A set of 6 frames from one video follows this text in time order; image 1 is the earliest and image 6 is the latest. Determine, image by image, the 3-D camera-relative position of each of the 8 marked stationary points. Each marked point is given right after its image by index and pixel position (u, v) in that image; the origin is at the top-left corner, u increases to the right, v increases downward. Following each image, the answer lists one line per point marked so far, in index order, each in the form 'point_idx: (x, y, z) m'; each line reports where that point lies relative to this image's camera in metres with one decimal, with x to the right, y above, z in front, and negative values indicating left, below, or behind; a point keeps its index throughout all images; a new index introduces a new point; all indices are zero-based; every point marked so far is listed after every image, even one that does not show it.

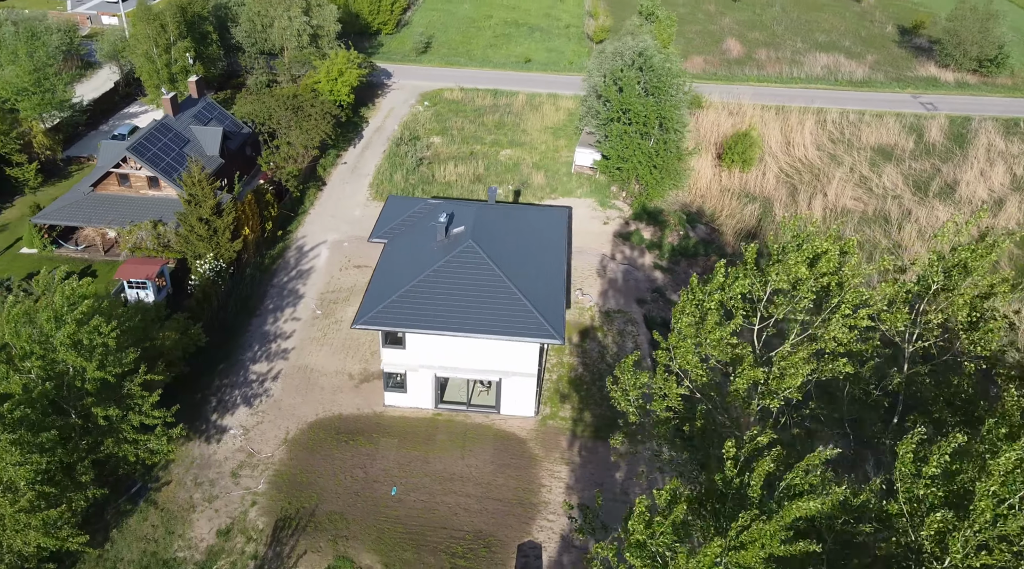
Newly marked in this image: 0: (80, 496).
0: (-10.0, -4.9, +17.9) m
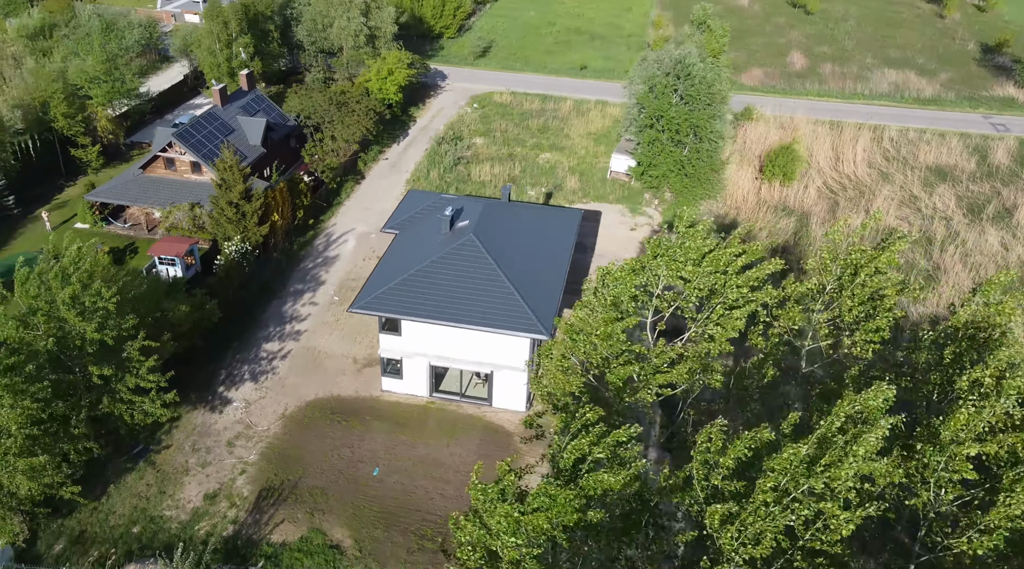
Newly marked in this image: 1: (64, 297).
0: (-11.0, -4.0, +19.3) m
1: (-11.2, -0.3, +19.6) m
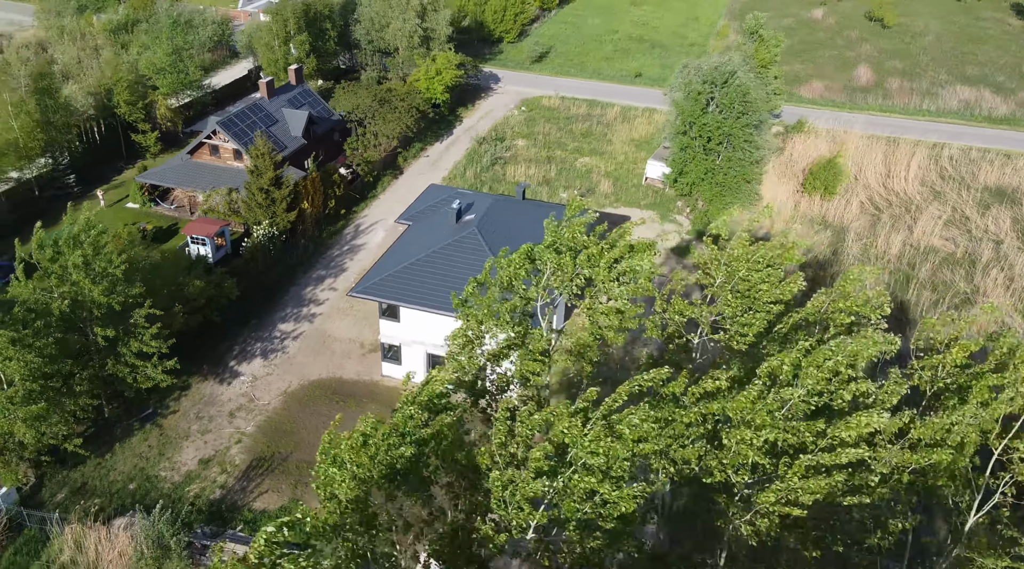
0: (-11.8, -3.1, +20.8) m
1: (-11.8, +0.6, +21.2) m
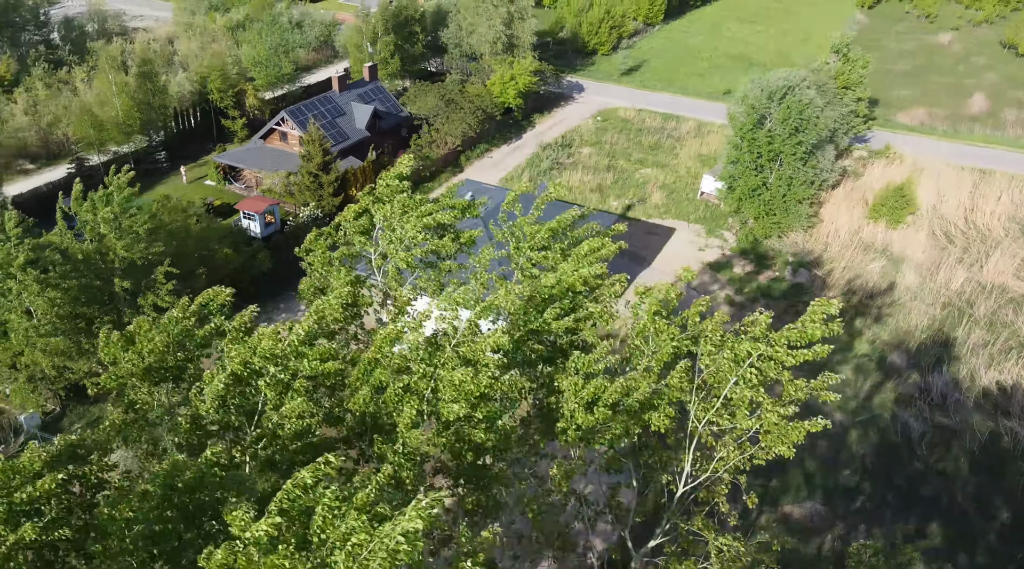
0: (-12.7, -1.7, +23.3) m
1: (-12.3, +2.0, +23.7) m
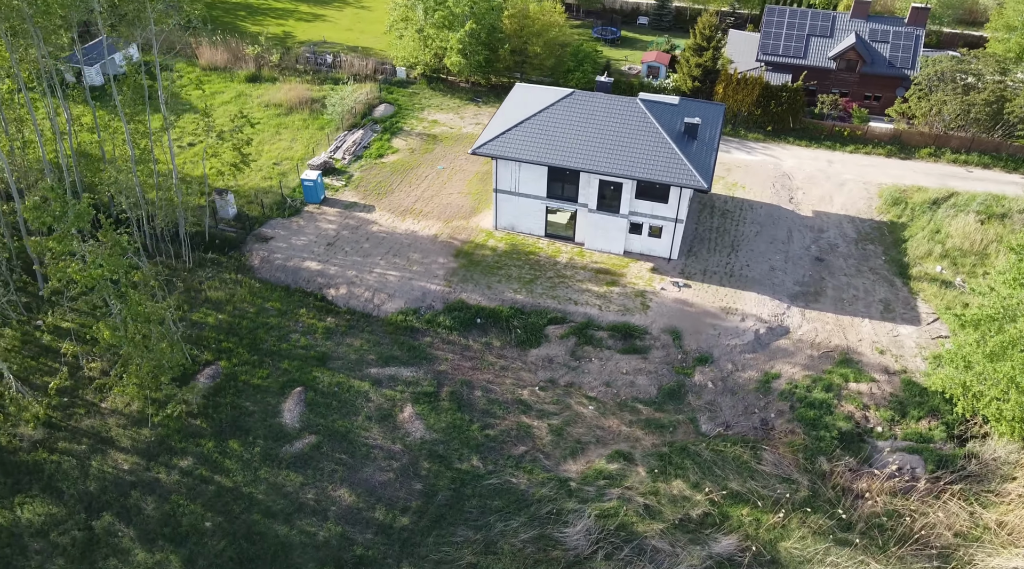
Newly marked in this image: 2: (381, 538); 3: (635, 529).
0: (-4.3, +11.6, +37.8) m
1: (-2.0, +14.0, +36.2) m
2: (-3.3, -6.3, +19.5) m
3: (+3.1, -6.1, +19.7) m
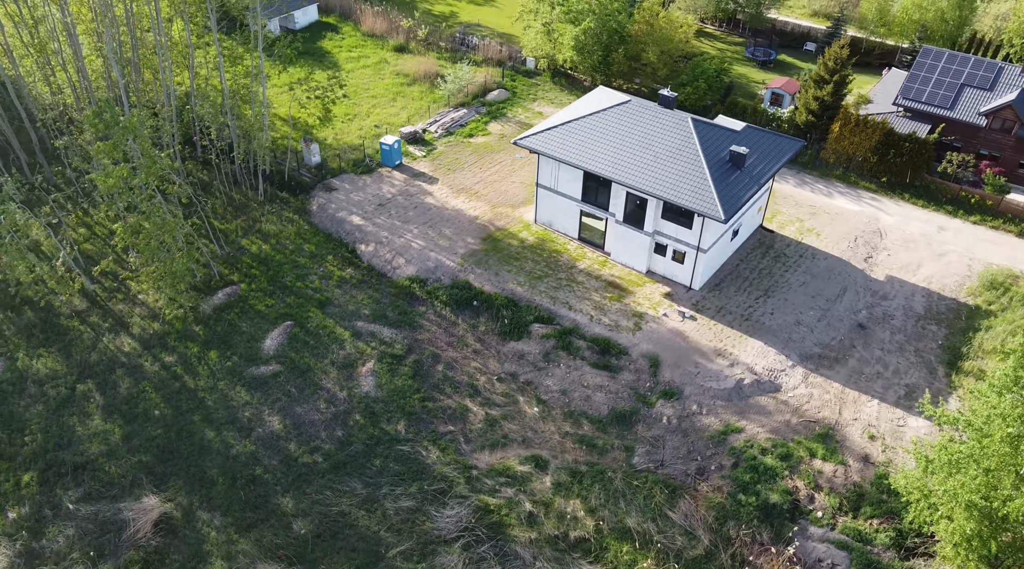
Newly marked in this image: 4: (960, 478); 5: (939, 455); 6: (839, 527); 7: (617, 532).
0: (+1.8, +12.2, +38.6) m
1: (+4.0, +14.1, +36.3) m
2: (-6.2, -4.9, +21.2) m
3: (-0.1, -6.2, +19.7) m
4: (+10.1, -4.5, +17.6) m
5: (+10.6, -4.3, +18.6) m
6: (+8.3, -6.1, +19.8) m
7: (+2.7, -6.3, +19.9) m
